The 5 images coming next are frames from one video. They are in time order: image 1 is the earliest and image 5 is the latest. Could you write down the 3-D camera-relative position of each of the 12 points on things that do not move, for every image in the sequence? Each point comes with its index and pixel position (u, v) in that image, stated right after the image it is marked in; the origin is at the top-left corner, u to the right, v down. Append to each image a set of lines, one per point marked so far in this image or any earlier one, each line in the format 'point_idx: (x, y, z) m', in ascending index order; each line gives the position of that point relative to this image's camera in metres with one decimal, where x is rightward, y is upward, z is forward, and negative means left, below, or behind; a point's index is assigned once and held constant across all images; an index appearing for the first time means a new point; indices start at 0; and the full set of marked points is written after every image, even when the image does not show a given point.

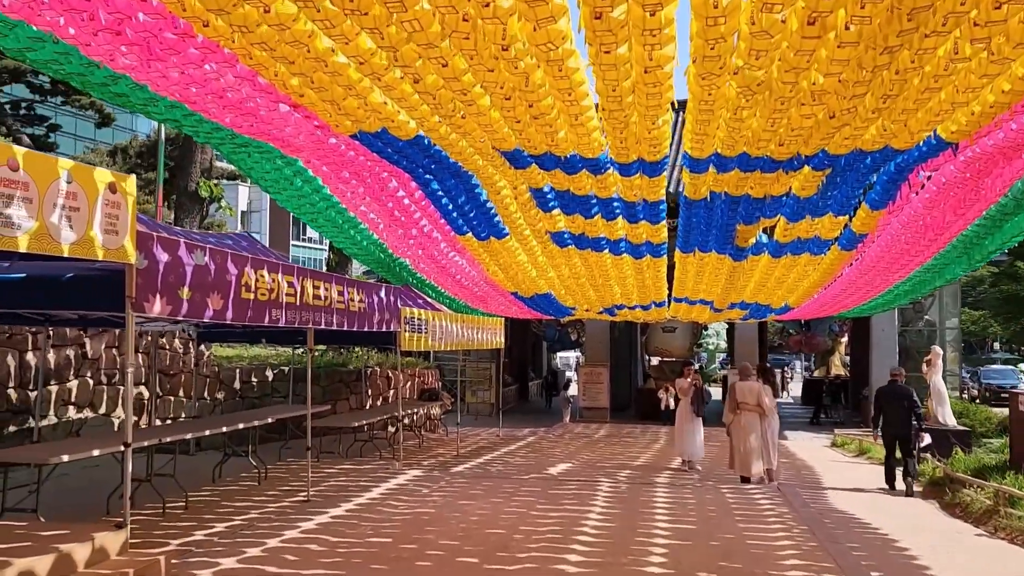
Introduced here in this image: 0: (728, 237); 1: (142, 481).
0: (+2.0, +0.5, +7.5) m
1: (-2.4, -1.2, +5.2) m
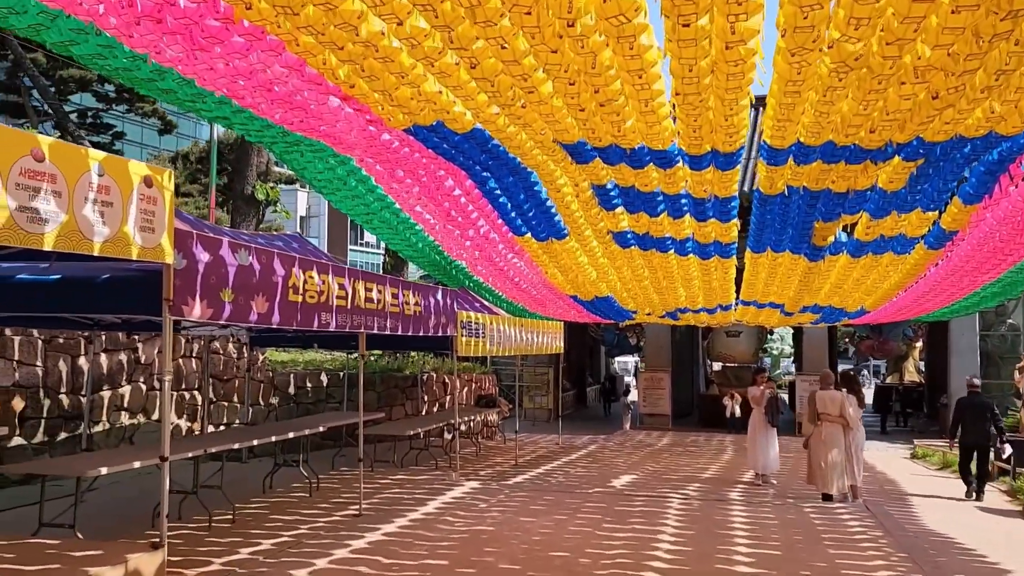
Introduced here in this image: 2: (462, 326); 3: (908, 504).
0: (+2.5, +0.5, +7.0) m
1: (-2.0, -1.2, +5.0) m
2: (-0.4, -0.3, +7.0) m
3: (+3.6, -1.9, +7.4) m
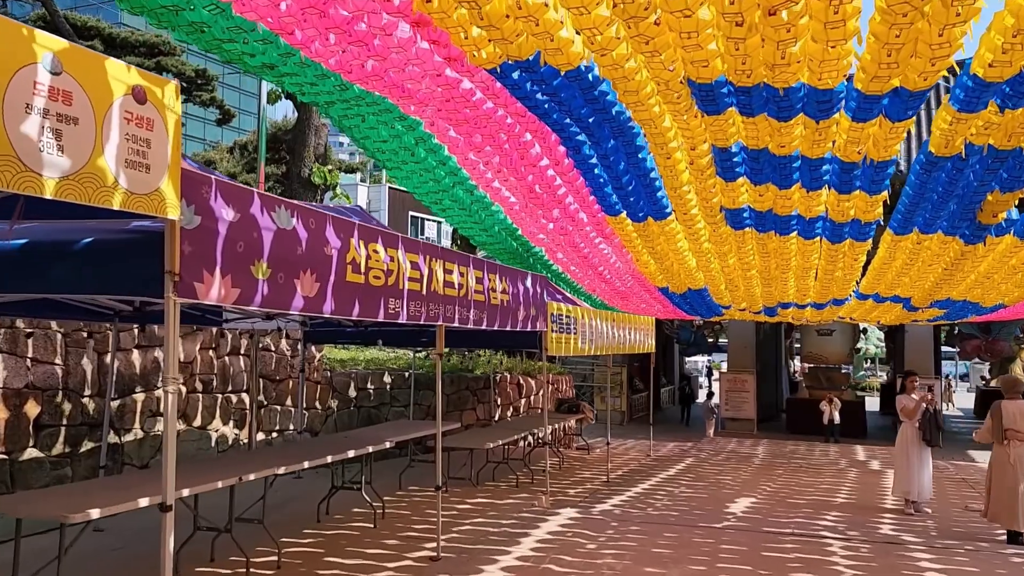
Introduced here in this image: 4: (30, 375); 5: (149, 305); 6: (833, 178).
0: (+3.2, +0.5, +5.7) m
1: (-1.4, -1.2, +4.0) m
2: (+0.3, -0.2, +5.9) m
3: (+4.3, -1.9, +6.0) m
4: (-3.6, -0.7, +6.3) m
5: (-1.9, -0.1, +4.4) m
6: (+2.2, +0.7, +5.5) m
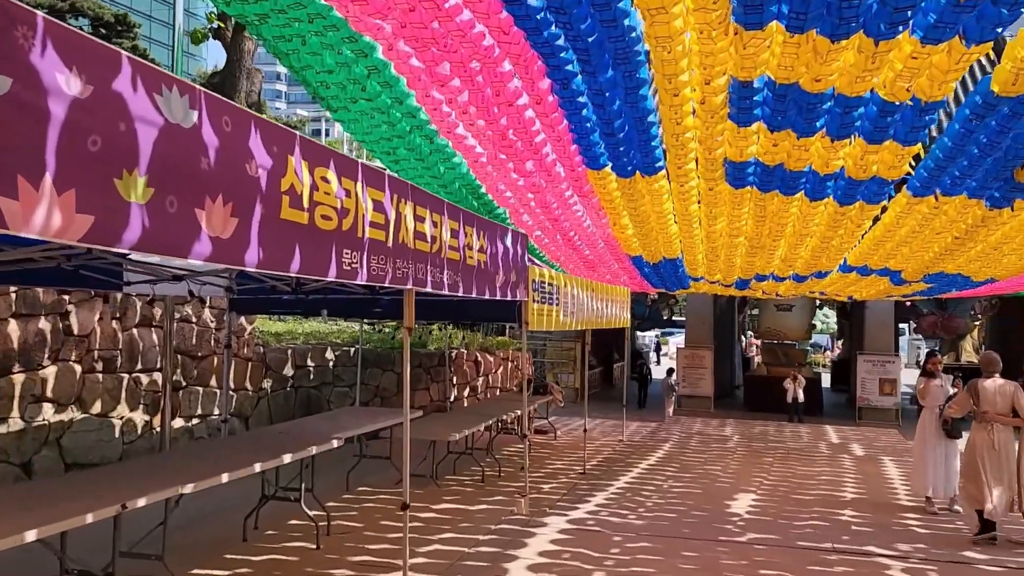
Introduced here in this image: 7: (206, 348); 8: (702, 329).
0: (+3.0, +0.7, +5.0) m
1: (-1.5, -1.0, +3.0) m
2: (+0.1, 0.0, +4.9) m
3: (+4.1, -1.7, +5.5) m
4: (-3.8, -0.4, +5.0) m
5: (-1.9, +0.1, +3.3) m
6: (+2.0, +0.9, +4.7) m
7: (-2.8, -0.5, +7.5) m
8: (+3.7, -0.8, +16.1) m
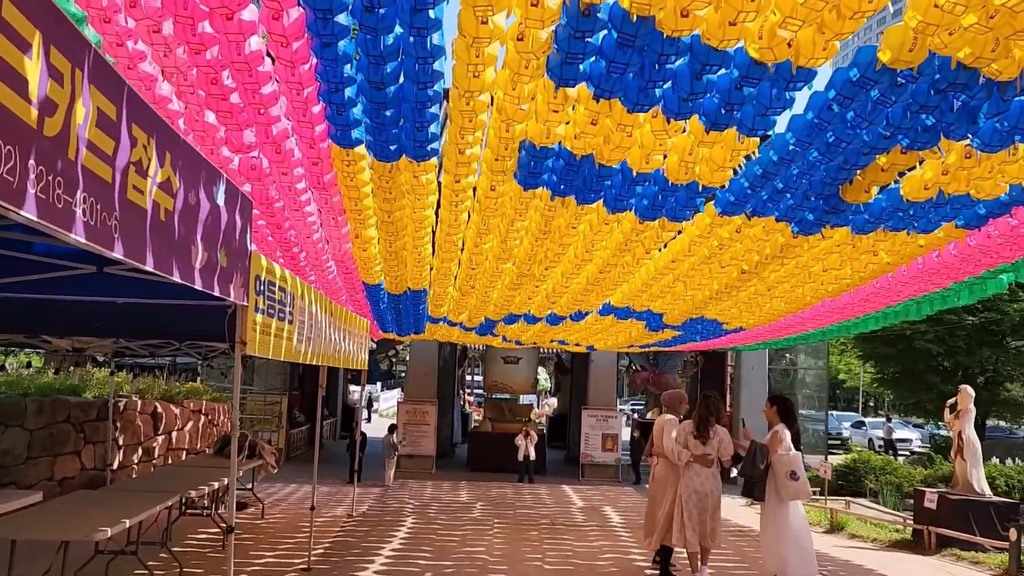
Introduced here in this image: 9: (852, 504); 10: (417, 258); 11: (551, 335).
0: (+1.7, +0.6, +4.3) m
1: (-1.8, -0.8, +0.7) m
2: (-1.0, 0.0, +3.2) m
3: (+2.5, -1.9, +4.9) m
4: (-4.7, -0.2, +1.9) m
5: (-2.4, +0.3, +1.0) m
6: (+0.9, +0.8, +3.7) m
7: (-4.6, -0.6, +4.6) m
8: (-1.6, -1.7, +14.8) m
9: (+3.8, -2.4, +9.3) m
10: (-0.7, +0.2, +6.1) m
11: (+0.5, -0.6, +9.8) m
